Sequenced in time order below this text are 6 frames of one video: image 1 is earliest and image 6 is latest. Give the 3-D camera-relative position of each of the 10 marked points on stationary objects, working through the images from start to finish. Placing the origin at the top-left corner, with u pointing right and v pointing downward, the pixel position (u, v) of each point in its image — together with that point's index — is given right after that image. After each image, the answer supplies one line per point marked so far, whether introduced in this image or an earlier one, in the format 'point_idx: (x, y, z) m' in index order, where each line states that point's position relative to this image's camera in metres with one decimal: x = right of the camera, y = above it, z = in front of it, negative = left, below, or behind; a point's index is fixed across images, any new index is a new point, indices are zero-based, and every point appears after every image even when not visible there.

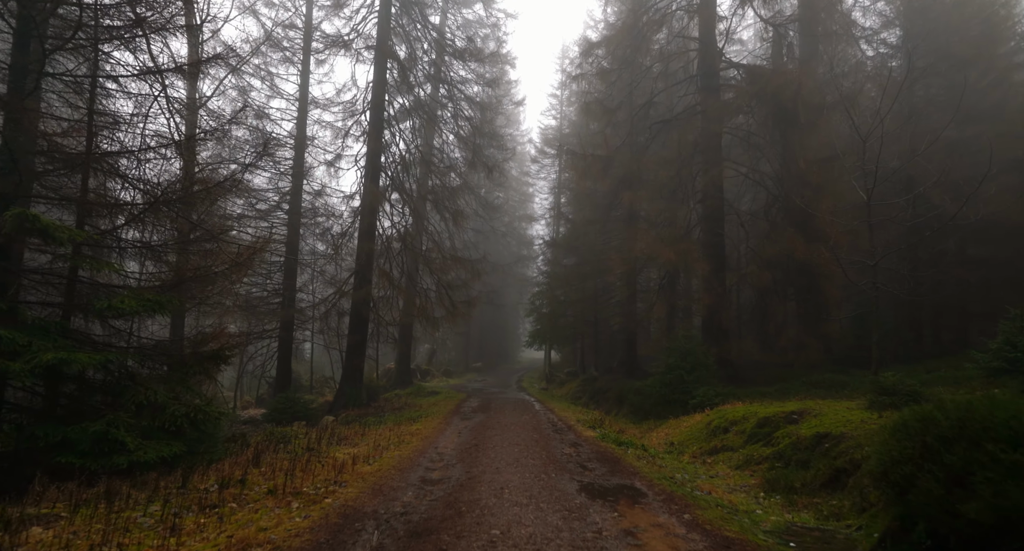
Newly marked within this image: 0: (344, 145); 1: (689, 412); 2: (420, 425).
0: (-4.7, +3.7, +18.8) m
1: (+3.7, -2.9, +14.1) m
2: (-1.7, -2.8, +12.8) m
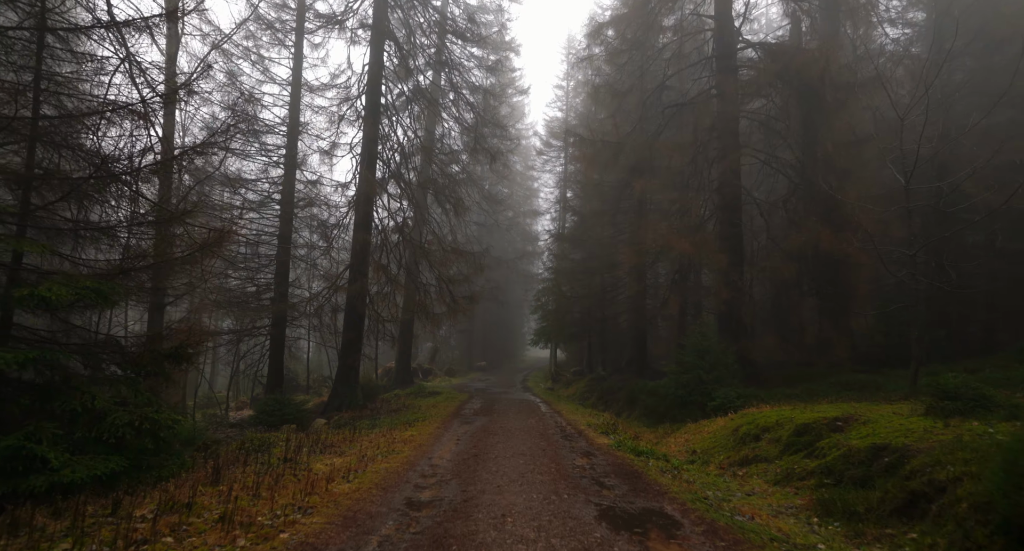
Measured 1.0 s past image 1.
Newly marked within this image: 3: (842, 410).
0: (-4.6, +3.9, +17.8) m
1: (+3.8, -2.7, +13.0) m
2: (-1.6, -2.7, +11.8) m
3: (+4.6, -1.9, +9.1) m
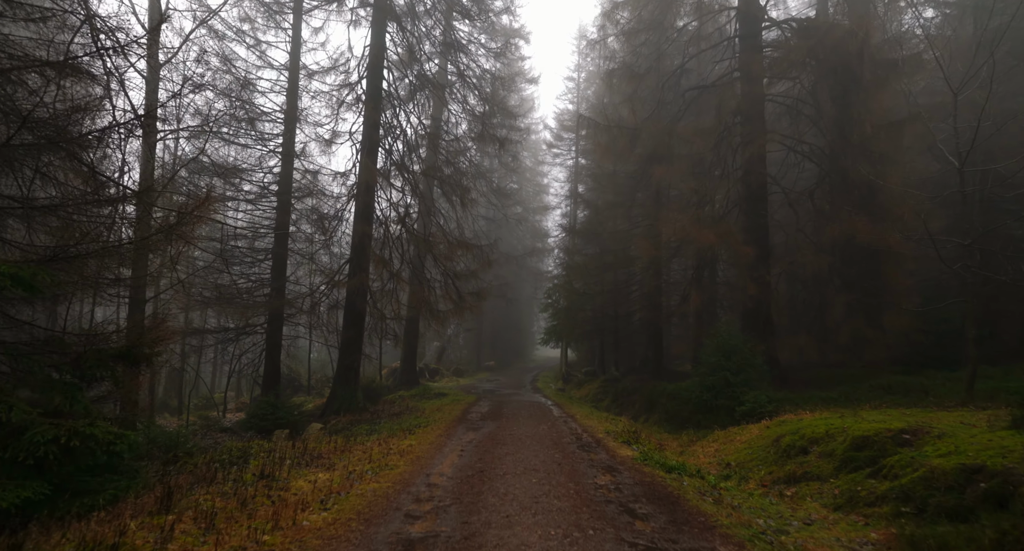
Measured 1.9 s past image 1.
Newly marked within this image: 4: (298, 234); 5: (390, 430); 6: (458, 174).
0: (-4.4, +4.0, +16.8) m
1: (+4.0, -2.6, +11.9) m
2: (-1.5, -2.6, +10.8) m
3: (+4.7, -1.7, +8.0) m
4: (-5.7, +1.1, +17.8) m
5: (-2.1, -2.7, +11.7) m
6: (-1.6, +3.0, +19.9) m
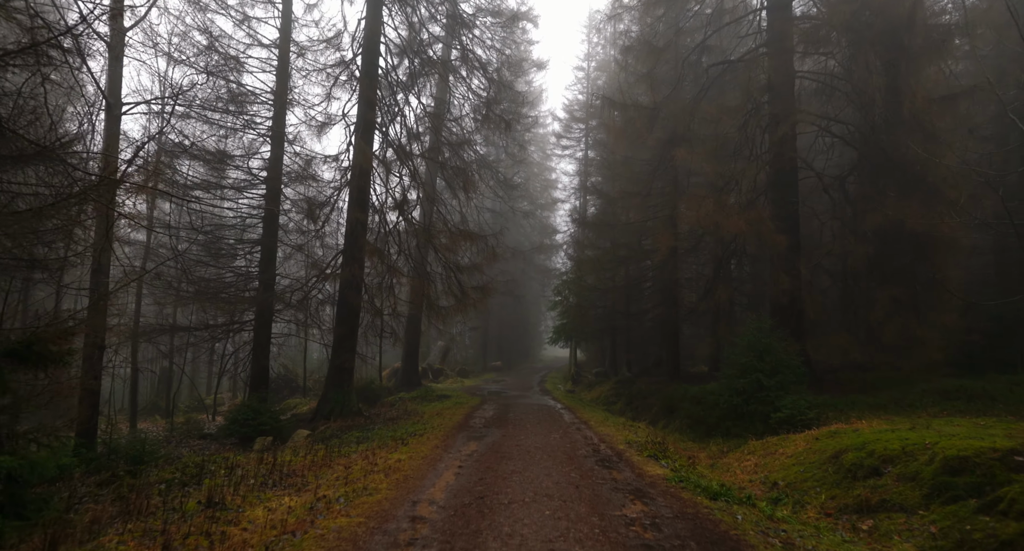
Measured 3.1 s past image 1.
0: (-4.2, +4.1, +15.6) m
1: (+4.1, -2.5, +10.6) m
2: (-1.4, -2.4, +9.5) m
3: (+4.8, -1.6, +6.7) m
4: (-5.5, +1.3, +16.5) m
5: (-2.0, -2.5, +10.4) m
6: (-1.4, +3.2, +18.6) m
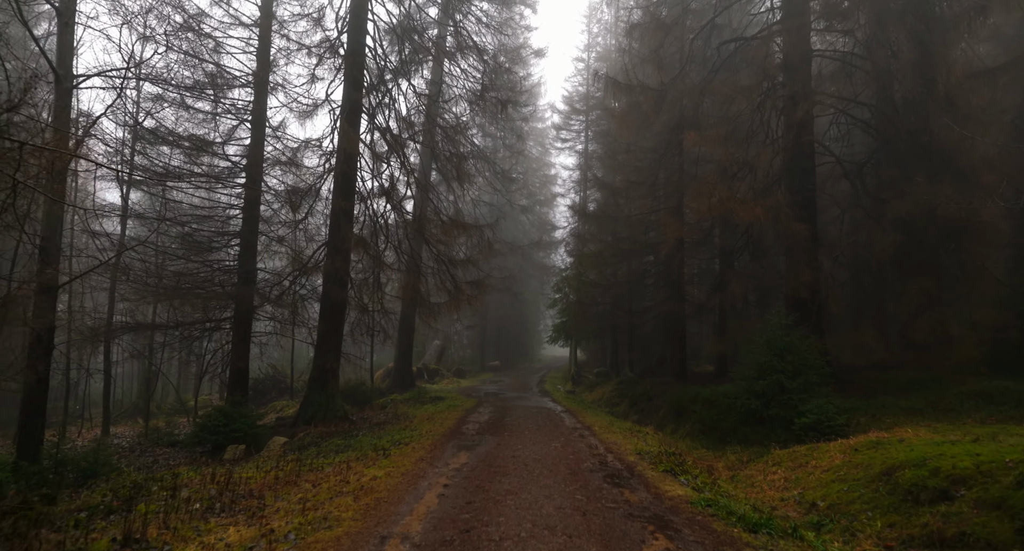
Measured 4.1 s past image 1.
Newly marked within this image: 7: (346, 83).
0: (-4.3, +4.3, +14.5) m
1: (+4.1, -2.3, +9.6) m
2: (-1.4, -2.3, +8.5) m
3: (+4.7, -1.4, +5.7) m
4: (-5.6, +1.4, +15.5) m
5: (-2.1, -2.4, +9.4) m
6: (-1.5, +3.3, +17.6) m
7: (-3.5, +4.1, +14.0) m
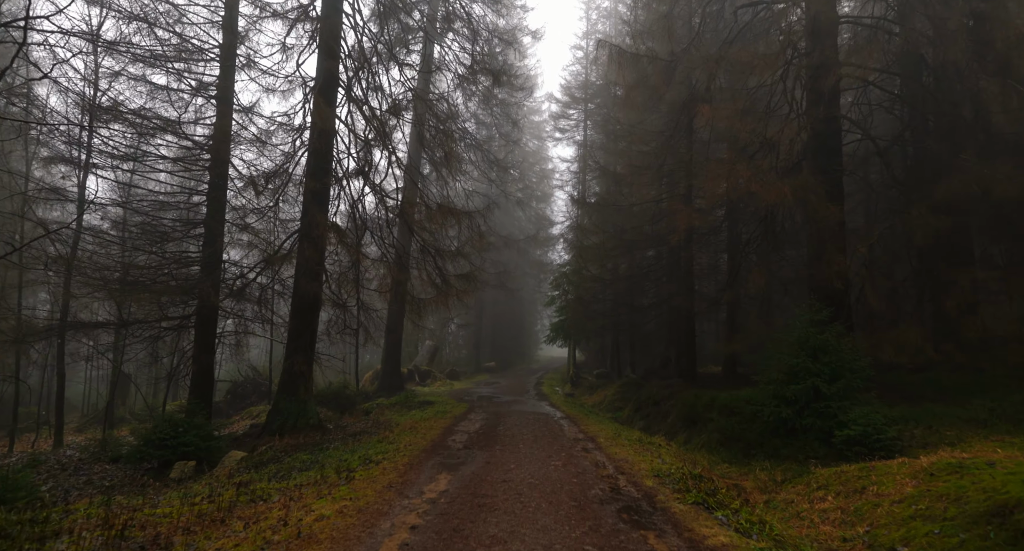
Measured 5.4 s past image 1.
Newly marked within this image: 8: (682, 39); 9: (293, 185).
0: (-4.4, +4.4, +13.1) m
1: (+4.0, -2.2, +8.1) m
2: (-1.5, -2.1, +7.0) m
3: (+4.7, -1.3, +4.2) m
4: (-5.7, +1.5, +14.0) m
5: (-2.2, -2.3, +7.9) m
6: (-1.6, +3.4, +16.1) m
7: (-3.6, +4.2, +12.6) m
8: (+3.6, +5.1, +14.3) m
9: (-4.3, +1.8, +13.1) m
